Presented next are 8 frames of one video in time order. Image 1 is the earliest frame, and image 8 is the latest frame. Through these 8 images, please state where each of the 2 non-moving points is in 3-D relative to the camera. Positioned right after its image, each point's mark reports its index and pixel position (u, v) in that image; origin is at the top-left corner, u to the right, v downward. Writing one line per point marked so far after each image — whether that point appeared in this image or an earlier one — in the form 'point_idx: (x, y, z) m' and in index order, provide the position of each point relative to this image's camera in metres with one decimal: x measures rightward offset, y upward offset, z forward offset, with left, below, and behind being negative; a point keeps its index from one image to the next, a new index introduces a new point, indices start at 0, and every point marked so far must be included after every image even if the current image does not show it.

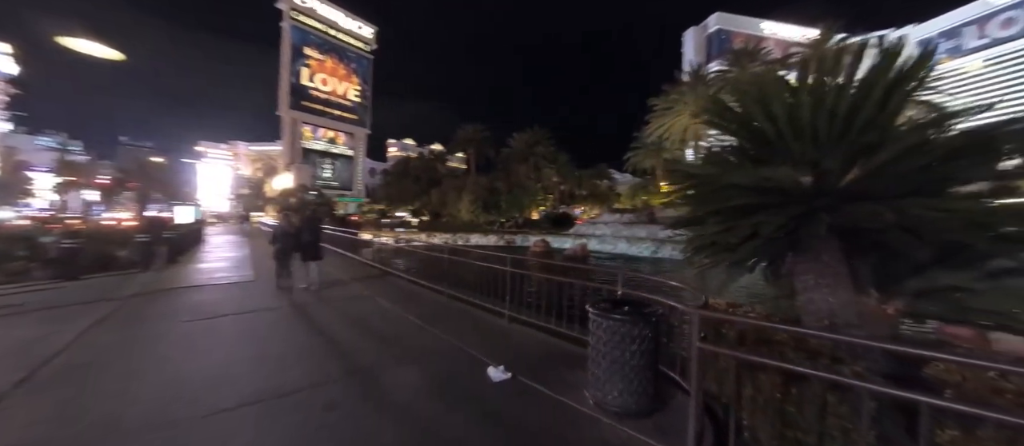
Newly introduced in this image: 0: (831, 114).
0: (+2.4, +0.8, +2.9) m
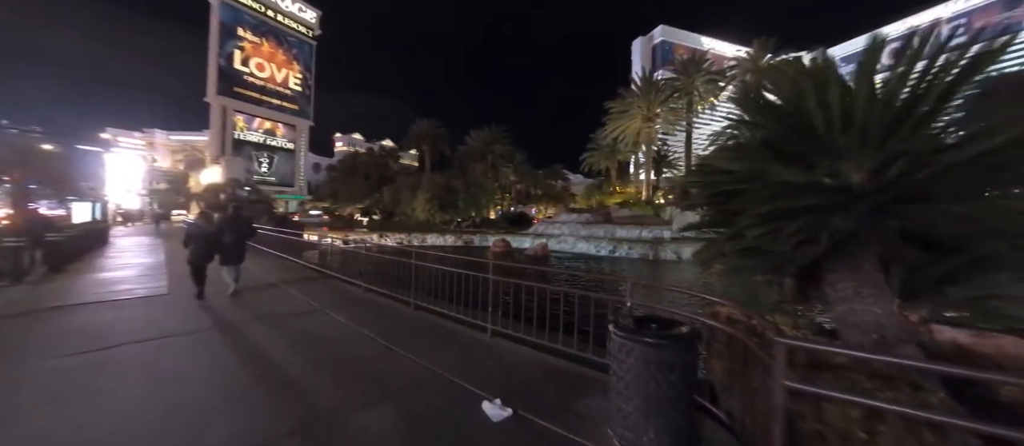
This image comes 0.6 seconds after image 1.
0: (+2.5, +0.8, +2.6) m
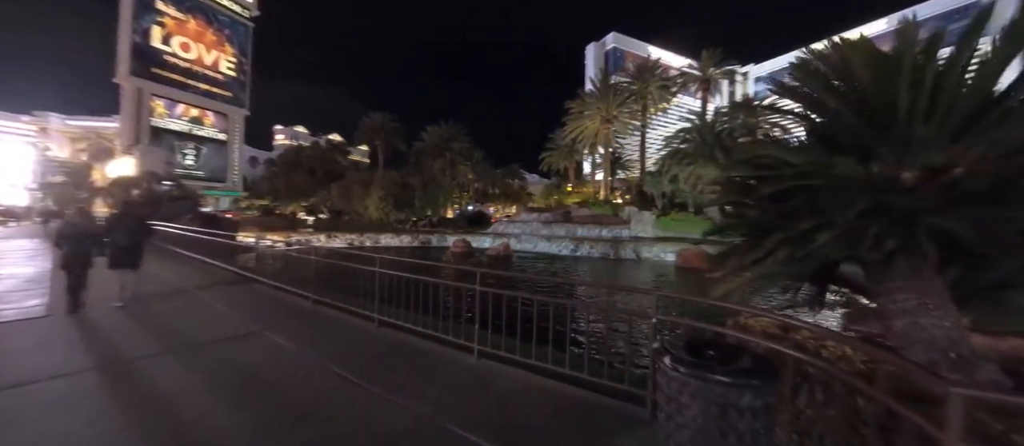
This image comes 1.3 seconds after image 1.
0: (+2.7, +0.8, +2.2) m
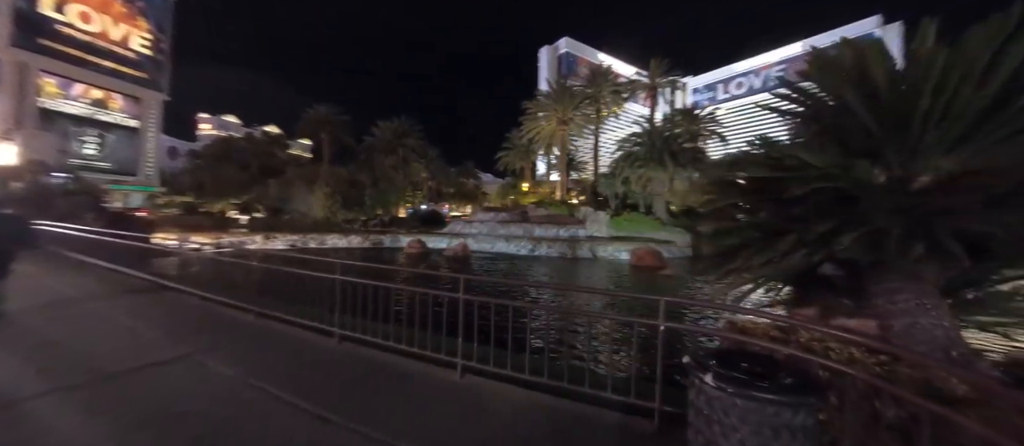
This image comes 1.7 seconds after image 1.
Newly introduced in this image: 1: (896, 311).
0: (+2.8, +0.8, +2.2) m
1: (+2.7, -0.6, +2.6) m
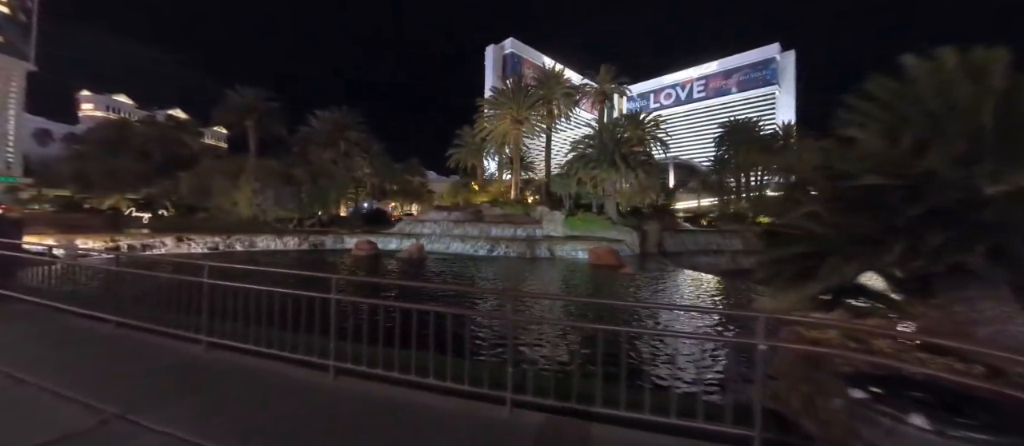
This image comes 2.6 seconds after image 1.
0: (+3.3, +0.8, +2.1) m
1: (+3.2, -0.6, +2.5) m
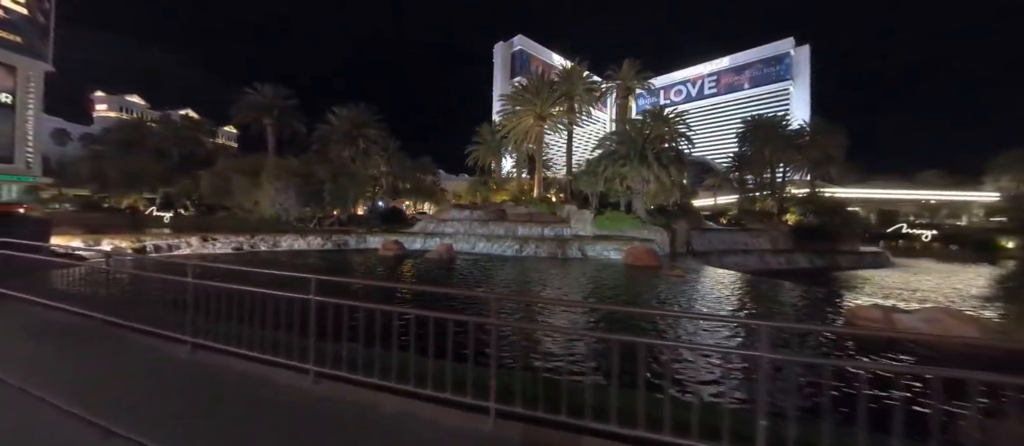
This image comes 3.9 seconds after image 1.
0: (+4.6, +0.8, +1.4) m
1: (+4.5, -0.6, +1.8) m
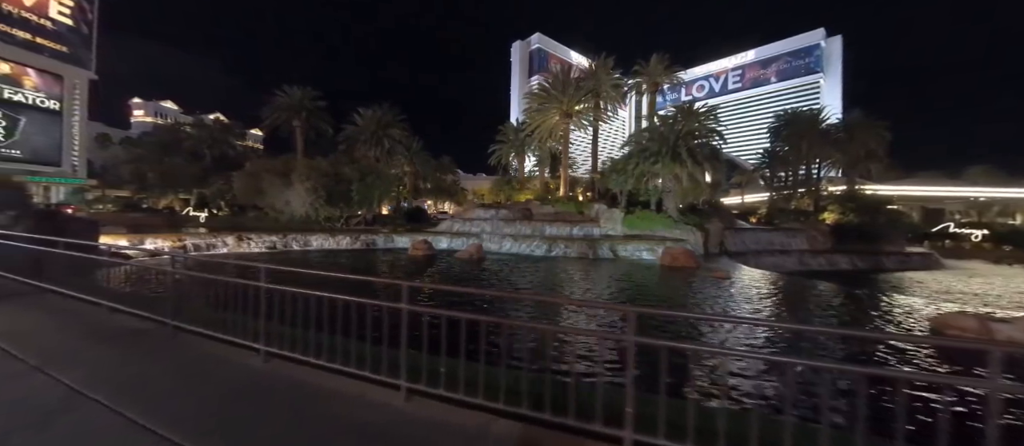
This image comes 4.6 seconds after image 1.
0: (+5.3, +0.8, +0.9) m
1: (+5.2, -0.6, +1.3) m
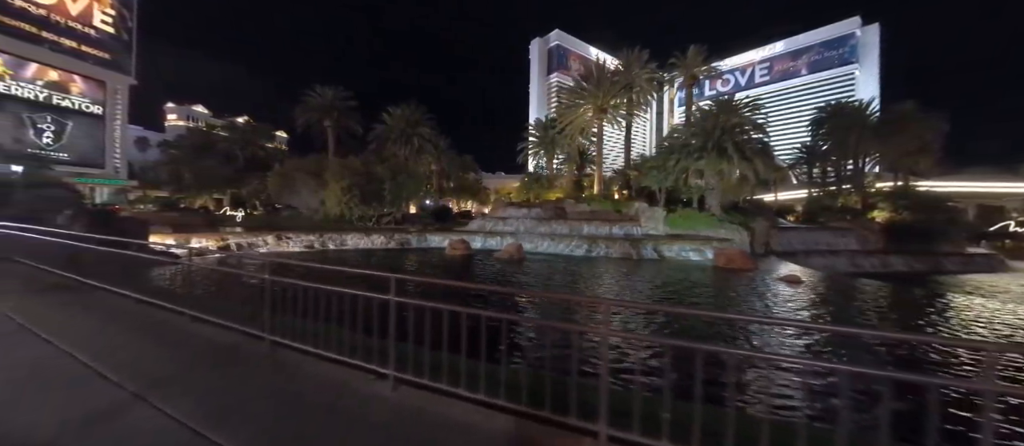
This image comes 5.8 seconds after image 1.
0: (+6.4, +0.8, 0.0) m
1: (+6.3, -0.6, +0.4) m
